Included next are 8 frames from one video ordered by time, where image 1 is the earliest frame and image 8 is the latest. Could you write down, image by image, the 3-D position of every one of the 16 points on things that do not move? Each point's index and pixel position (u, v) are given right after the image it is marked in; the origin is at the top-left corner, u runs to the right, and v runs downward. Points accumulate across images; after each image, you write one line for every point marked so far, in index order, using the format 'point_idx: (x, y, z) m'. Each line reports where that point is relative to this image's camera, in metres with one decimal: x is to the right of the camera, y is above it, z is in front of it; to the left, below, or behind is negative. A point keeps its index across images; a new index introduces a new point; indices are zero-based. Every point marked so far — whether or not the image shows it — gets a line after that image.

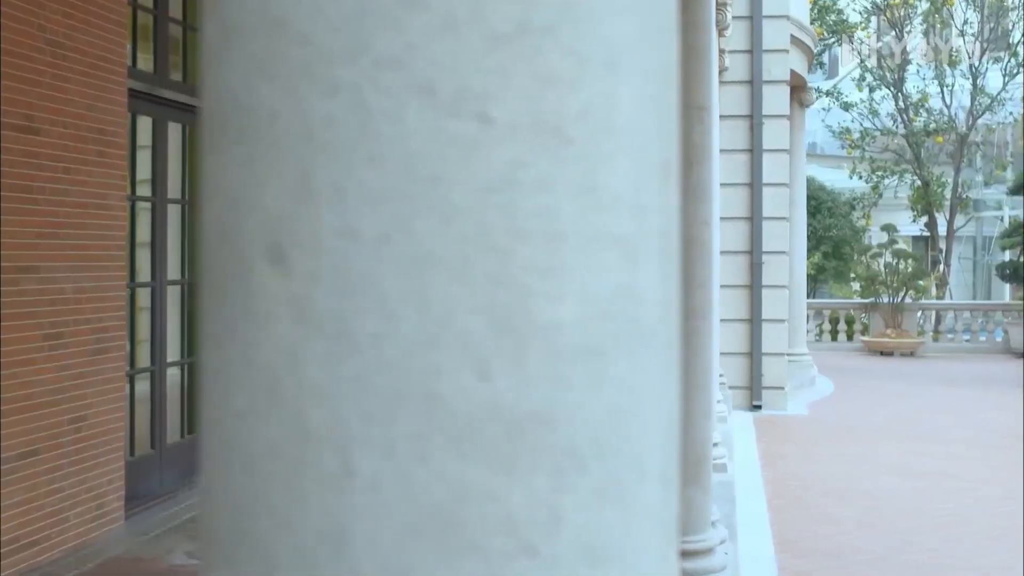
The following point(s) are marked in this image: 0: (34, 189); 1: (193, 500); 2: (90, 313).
0: (-2.1, +0.4, +5.2) m
1: (-1.9, -1.2, +6.9) m
2: (-2.1, -0.1, +5.7) m
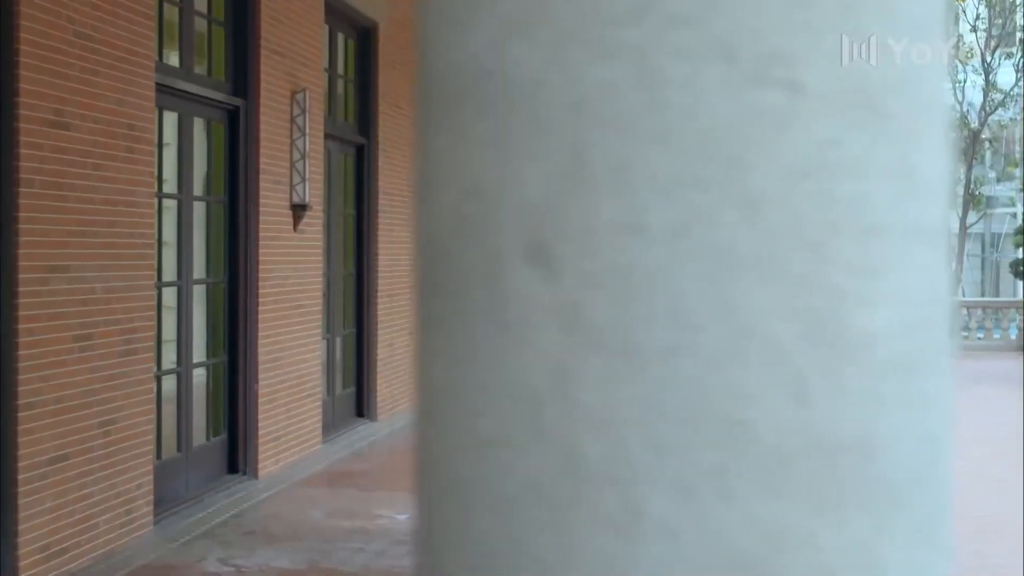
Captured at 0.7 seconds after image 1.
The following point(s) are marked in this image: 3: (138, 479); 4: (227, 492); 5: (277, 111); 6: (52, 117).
0: (-1.9, +0.4, +5.1) m
1: (-1.7, -1.2, +6.7) m
2: (-1.9, -0.1, +5.6) m
3: (-1.9, -0.9, +5.8) m
4: (-1.7, -1.2, +7.0) m
5: (-1.5, +1.1, +7.6) m
6: (-2.0, +0.7, +5.0) m
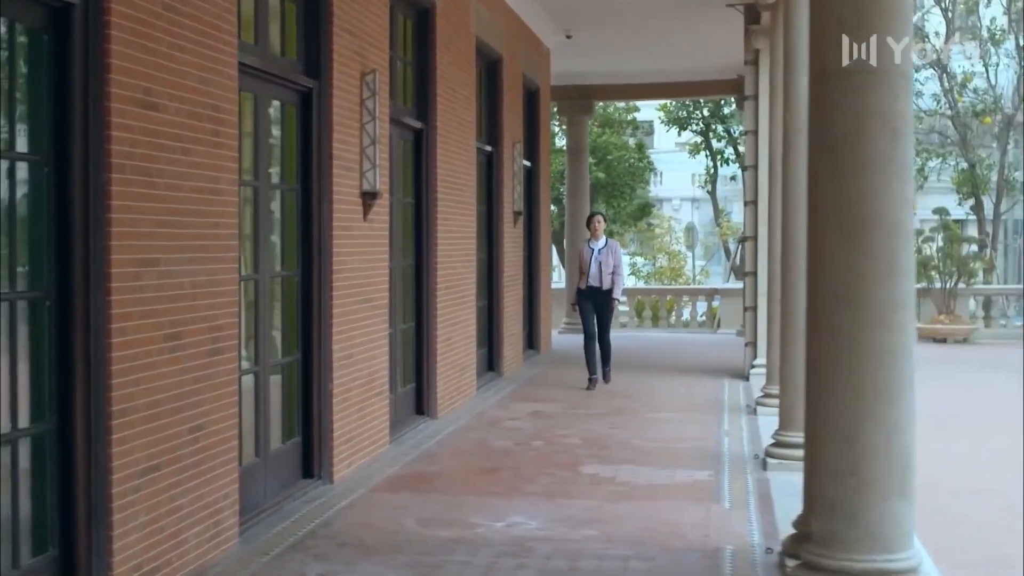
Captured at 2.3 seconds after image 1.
0: (-1.4, +0.5, +4.6) m
1: (-1.1, -1.2, +6.3) m
2: (-1.3, -0.1, +5.2) m
3: (-1.3, -0.9, +5.4) m
4: (-1.2, -1.2, +6.6) m
5: (-1.0, +1.2, +7.2) m
6: (-1.4, +0.7, +4.5) m
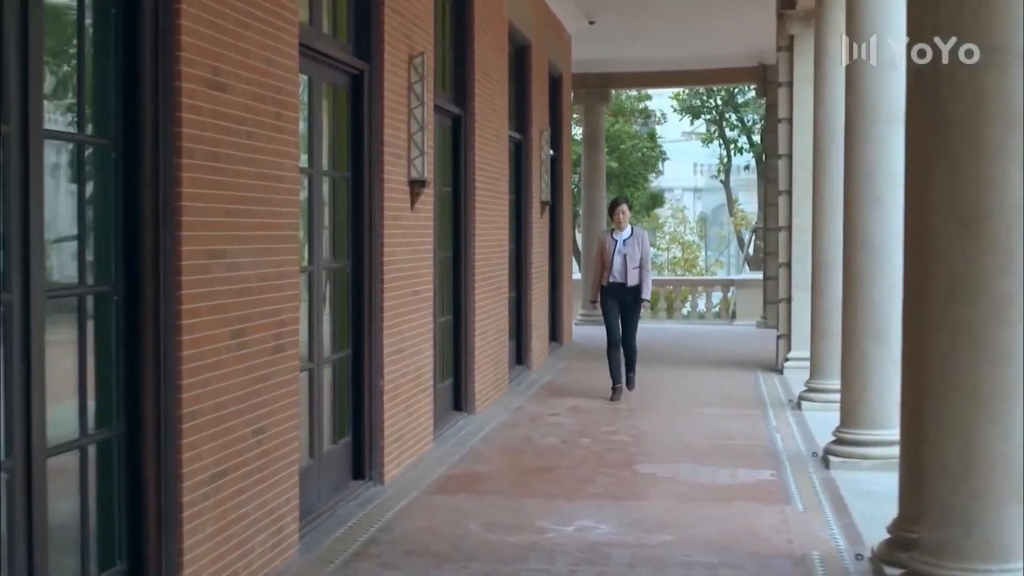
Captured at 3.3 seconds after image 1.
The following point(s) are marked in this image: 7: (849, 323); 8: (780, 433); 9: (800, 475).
0: (-1.1, +0.5, +4.3) m
1: (-0.8, -1.2, +6.0) m
2: (-1.0, -0.1, +4.8) m
3: (-1.0, -0.9, +5.1) m
4: (-0.8, -1.1, +6.3) m
5: (-0.7, +1.2, +6.9) m
6: (-1.1, +0.8, +4.2) m
7: (+2.1, -0.2, +7.1) m
8: (+2.0, -1.1, +8.6) m
9: (+1.8, -1.1, +7.1) m
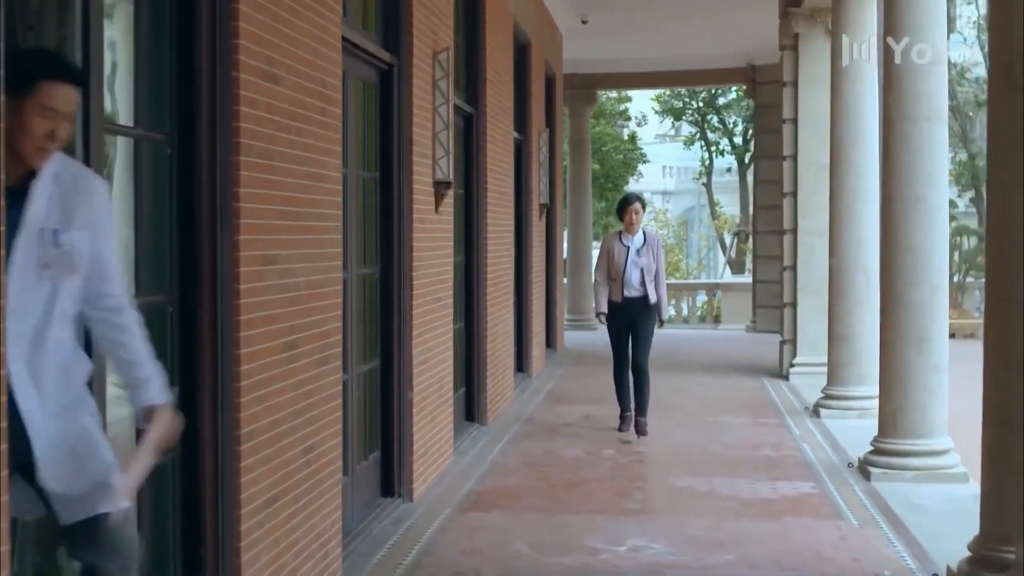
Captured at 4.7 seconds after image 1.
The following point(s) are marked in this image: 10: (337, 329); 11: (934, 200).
0: (-0.8, +0.5, +4.0) m
1: (-0.6, -1.2, +5.7) m
2: (-0.8, -0.1, +4.5) m
3: (-0.7, -0.9, +4.7) m
4: (-0.6, -1.2, +6.0) m
5: (-0.5, +1.2, +6.6) m
6: (-0.8, +0.7, +3.9) m
7: (+2.2, -0.2, +6.9) m
8: (+2.1, -1.1, +8.4) m
9: (+1.9, -1.2, +6.8) m
10: (-0.7, -0.2, +4.8) m
11: (+2.4, +0.5, +6.7) m
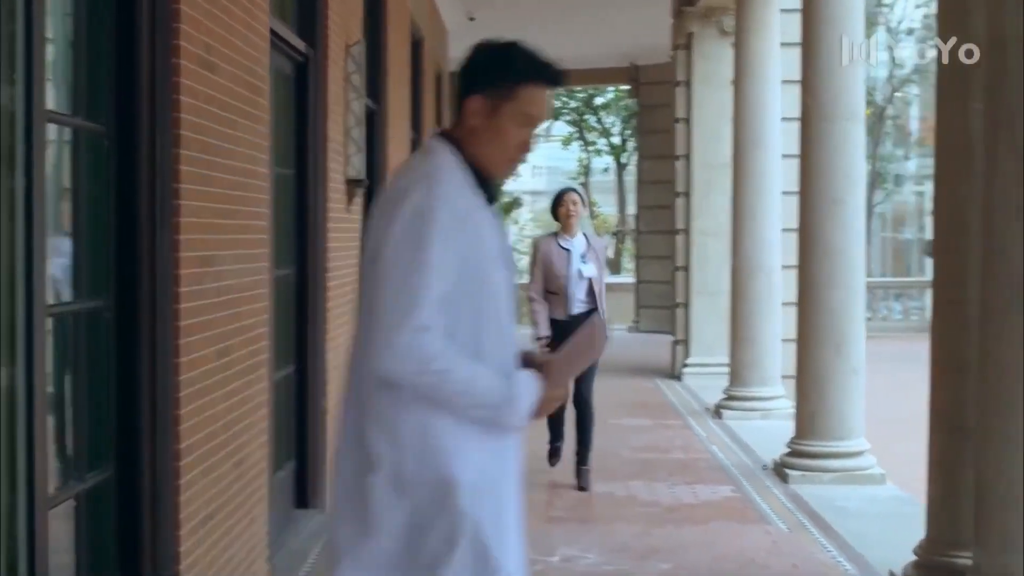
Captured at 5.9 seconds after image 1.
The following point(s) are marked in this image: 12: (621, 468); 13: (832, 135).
0: (-0.9, +0.4, +3.6) m
1: (-0.9, -1.2, +5.3) m
2: (-0.9, -0.1, +4.2) m
3: (-0.9, -0.9, +4.4) m
4: (-1.0, -1.2, +5.7) m
5: (-0.9, +1.2, +6.2) m
6: (-0.9, +0.7, +3.5) m
7: (+1.7, -0.3, +6.9) m
8: (+1.4, -1.1, +8.3) m
9: (+1.5, -1.2, +6.8) m
10: (-0.9, -0.2, +4.4) m
11: (+2.0, +0.5, +6.8) m
12: (+0.7, -1.2, +7.4) m
13: (+1.9, +0.9, +6.7) m
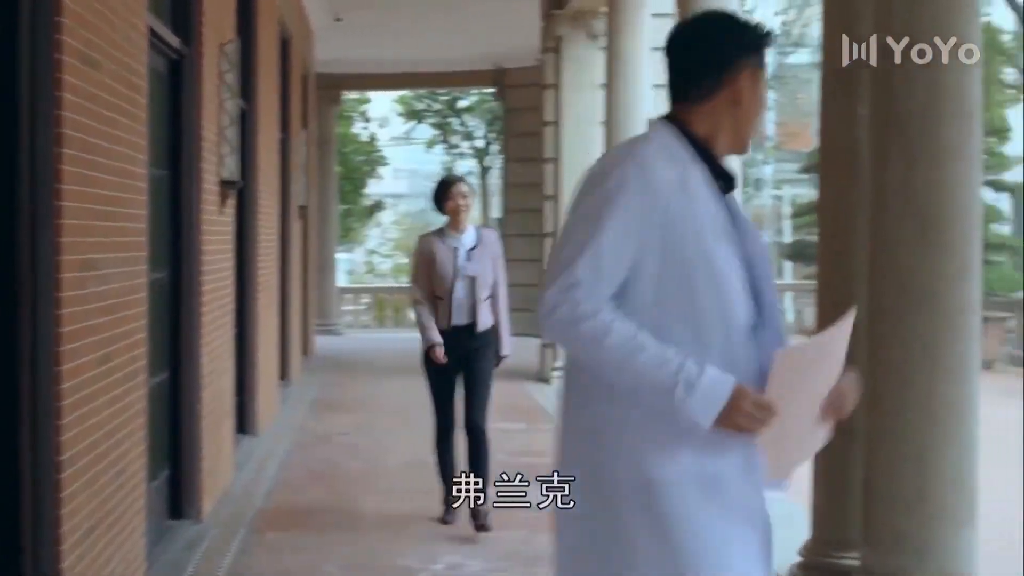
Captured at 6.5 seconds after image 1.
0: (-1.2, +0.4, +3.4) m
1: (-1.4, -1.2, +5.1) m
2: (-1.3, -0.1, +4.0) m
3: (-1.3, -1.0, +4.2) m
4: (-1.5, -1.2, +5.4) m
5: (-1.5, +1.1, +6.0) m
6: (-1.2, +0.7, +3.3) m
7: (+1.0, -0.3, +7.0) m
8: (+0.6, -1.1, +8.4) m
9: (+0.8, -1.2, +6.9) m
10: (-1.3, -0.2, +4.2) m
11: (+1.3, +0.5, +6.9) m
12: (-0.1, -1.2, +7.4) m
13: (+1.2, +0.9, +6.9) m
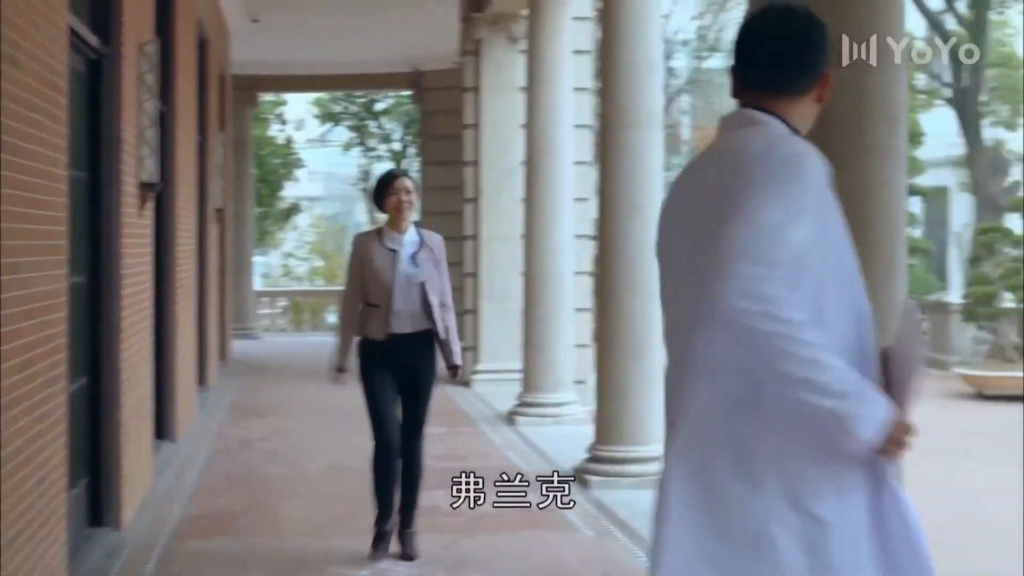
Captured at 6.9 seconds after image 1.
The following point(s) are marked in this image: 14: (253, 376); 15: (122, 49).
0: (-1.4, +0.4, +3.4) m
1: (-1.7, -1.3, +5.1) m
2: (-1.5, -0.2, +3.9) m
3: (-1.6, -1.0, +4.1) m
4: (-1.9, -1.2, +5.3) m
5: (-1.9, +1.1, +5.9) m
6: (-1.4, +0.7, +3.3) m
7: (+0.6, -0.3, +7.1) m
8: (0.0, -1.2, +8.4) m
9: (+0.3, -1.2, +6.9) m
10: (-1.6, -0.2, +4.1) m
11: (+0.8, +0.5, +7.0) m
12: (-0.5, -1.2, +7.4) m
13: (+0.7, +0.9, +7.0) m
14: (-2.9, -1.0, +13.0) m
15: (-1.9, +1.2, +5.6) m
